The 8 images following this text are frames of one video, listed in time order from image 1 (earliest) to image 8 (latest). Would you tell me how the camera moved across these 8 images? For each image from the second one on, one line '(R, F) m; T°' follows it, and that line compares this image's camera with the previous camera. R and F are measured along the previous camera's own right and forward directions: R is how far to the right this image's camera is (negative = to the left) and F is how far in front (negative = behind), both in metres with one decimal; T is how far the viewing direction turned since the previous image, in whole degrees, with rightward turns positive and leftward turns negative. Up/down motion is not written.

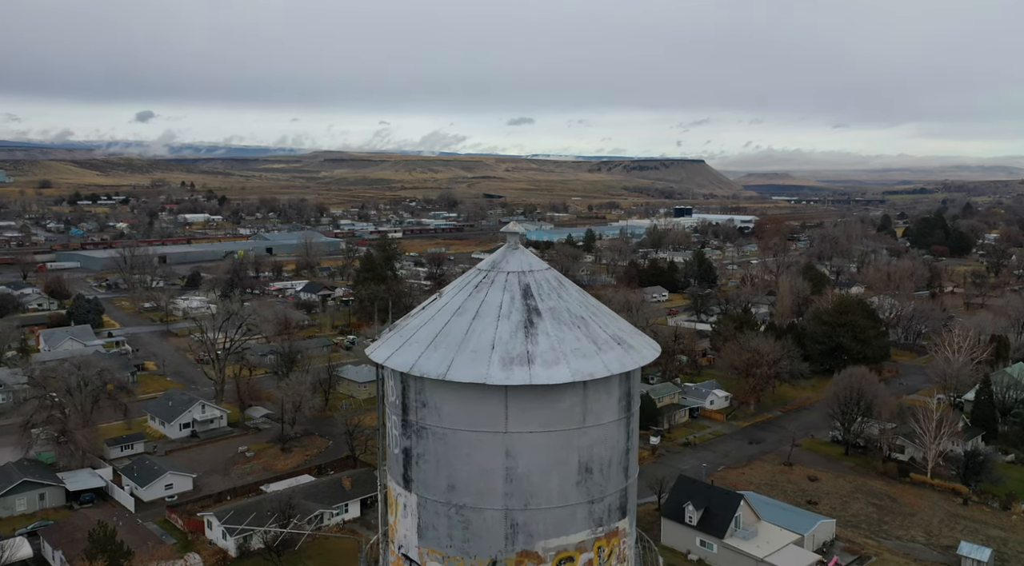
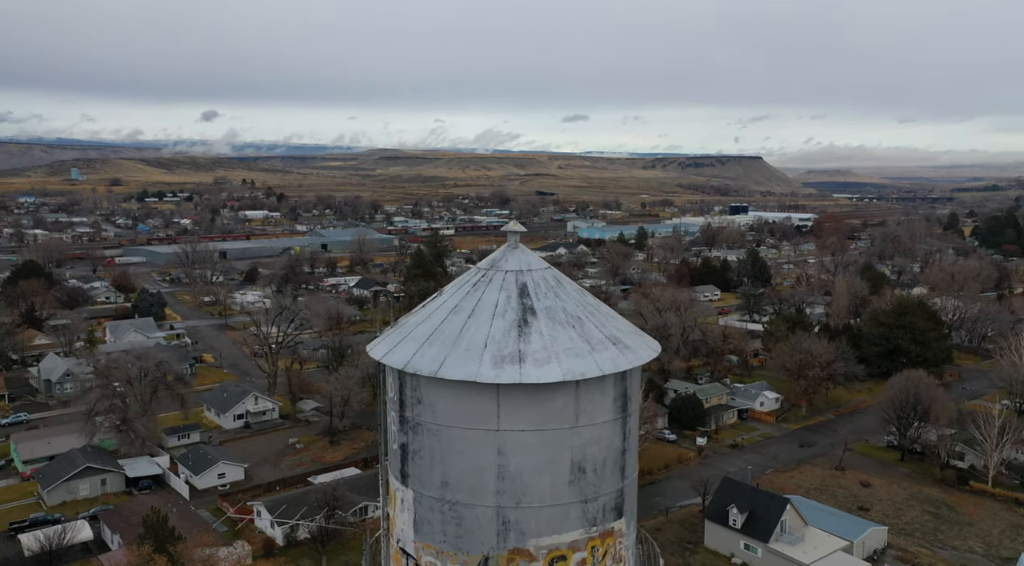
(+0.7, -0.1) m; -5°
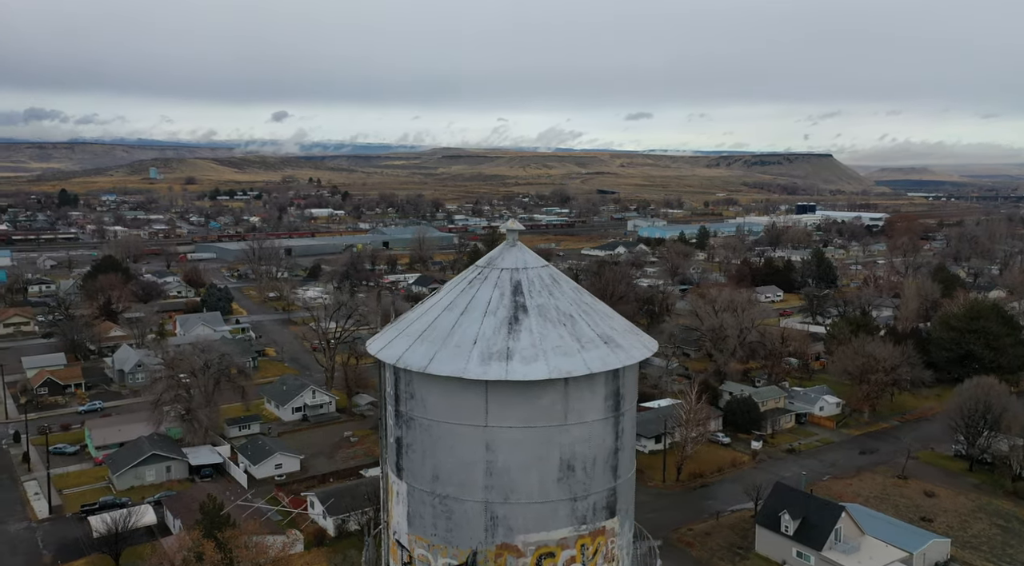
(+0.9, -0.1) m; -5°
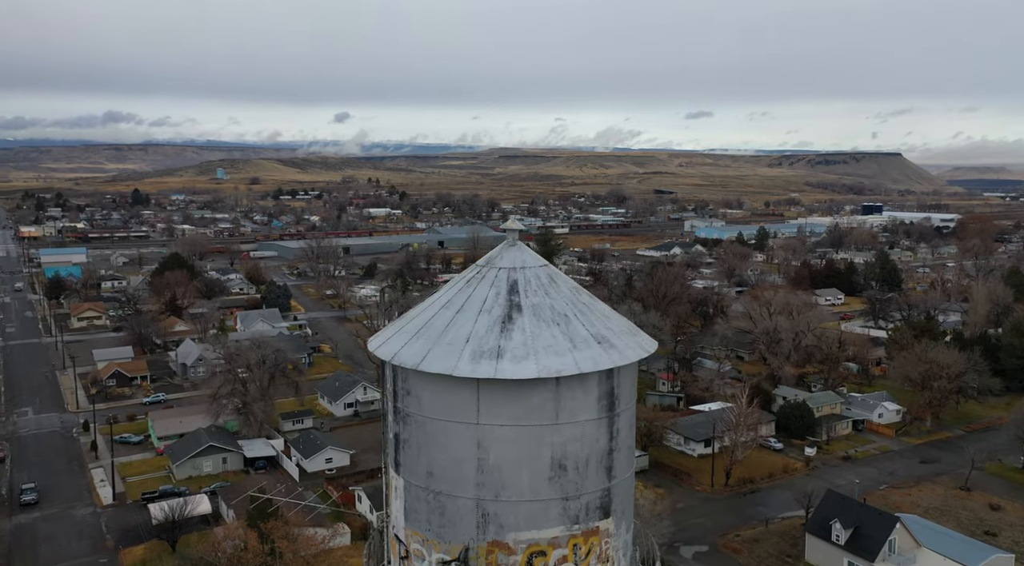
(+0.8, 0.0) m; -5°
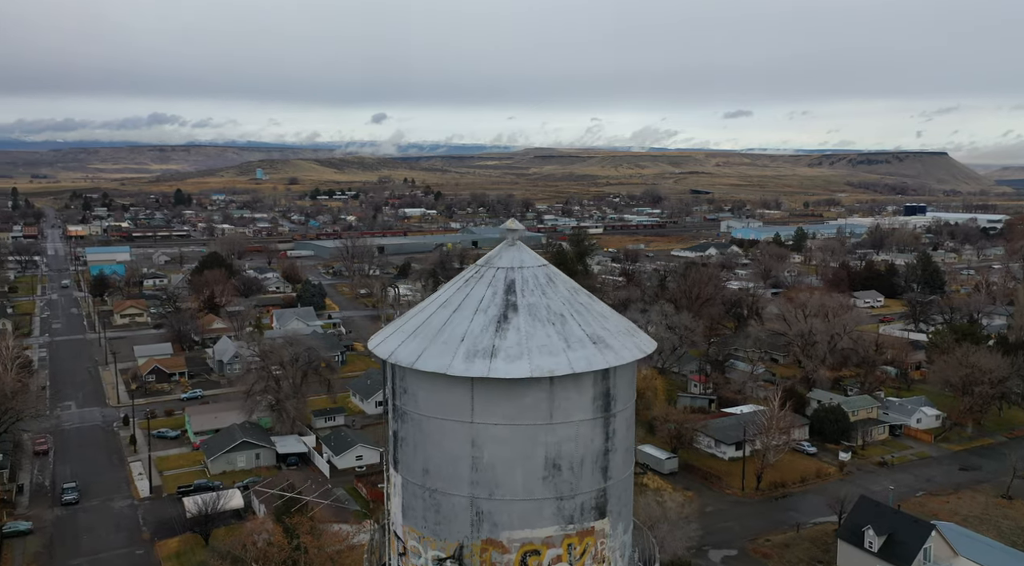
(+0.5, 0.0) m; -3°
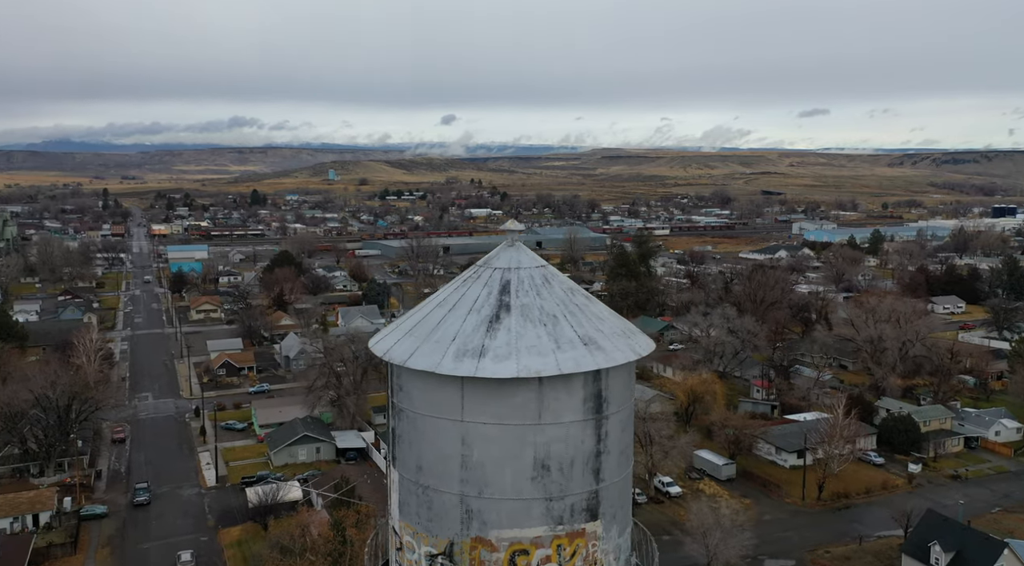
(+0.9, +0.1) m; -6°
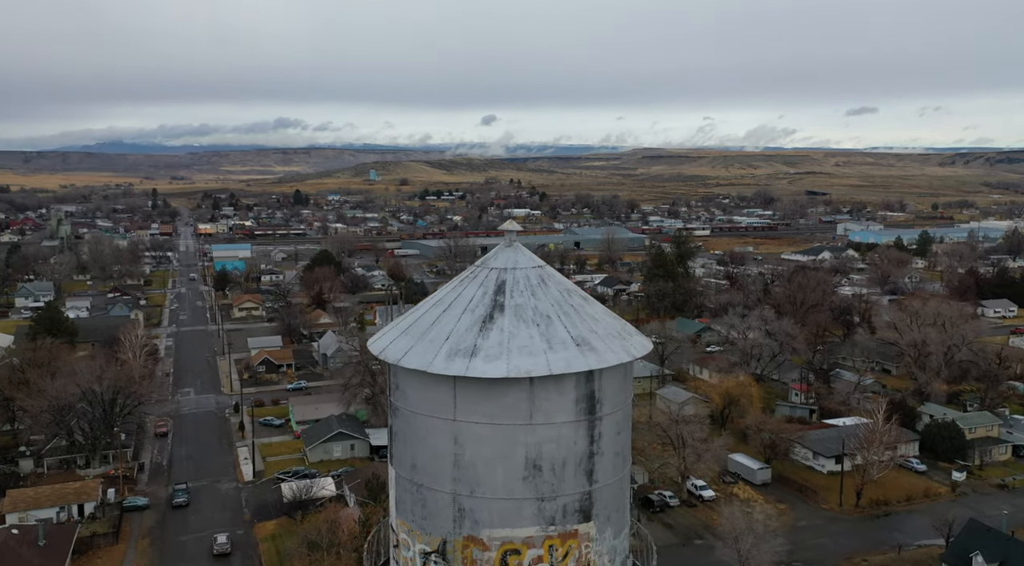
(+0.6, +0.1) m; -4°
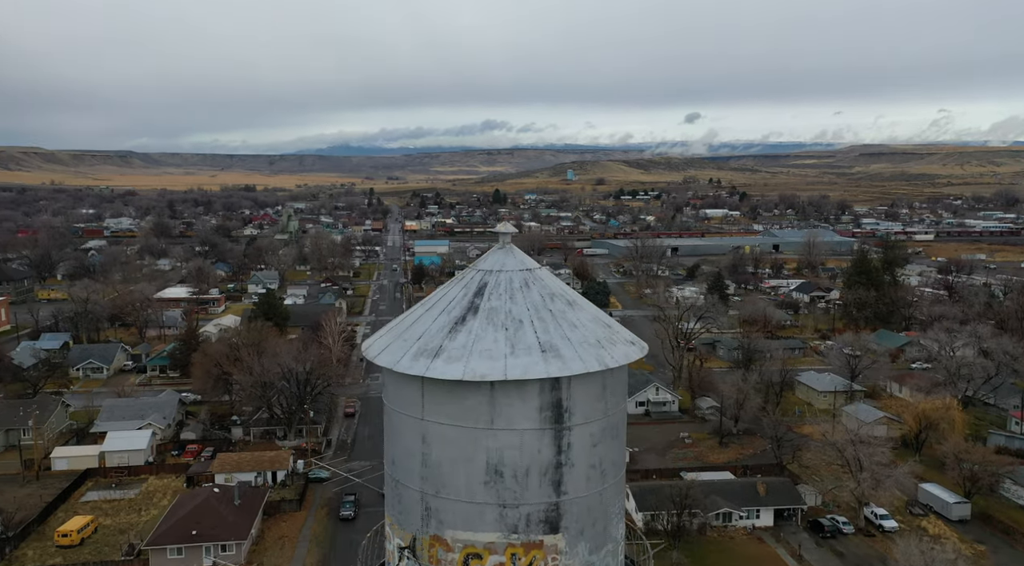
(+2.4, +1.4) m; -17°
